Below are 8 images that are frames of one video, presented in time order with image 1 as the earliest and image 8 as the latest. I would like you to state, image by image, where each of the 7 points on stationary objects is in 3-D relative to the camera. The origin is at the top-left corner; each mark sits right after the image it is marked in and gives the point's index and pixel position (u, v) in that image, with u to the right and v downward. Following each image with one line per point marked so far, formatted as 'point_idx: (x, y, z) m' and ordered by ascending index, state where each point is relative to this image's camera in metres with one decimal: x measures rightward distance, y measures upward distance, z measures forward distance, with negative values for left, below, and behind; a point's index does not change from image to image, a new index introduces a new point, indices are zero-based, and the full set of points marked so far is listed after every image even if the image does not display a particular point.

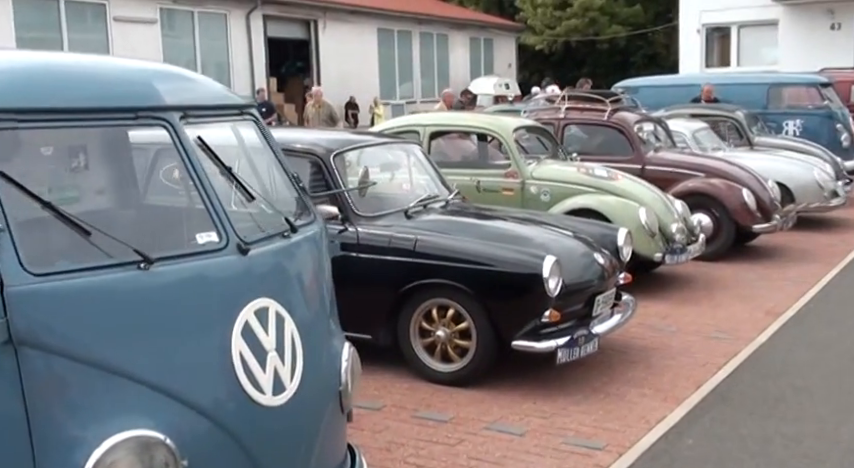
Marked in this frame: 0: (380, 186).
0: (-0.3, +0.4, +7.4) m
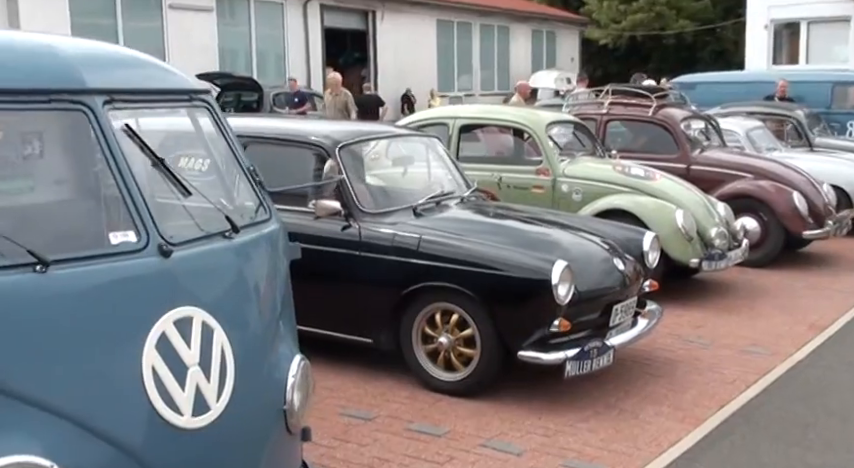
0: (-0.2, +0.4, +7.0) m
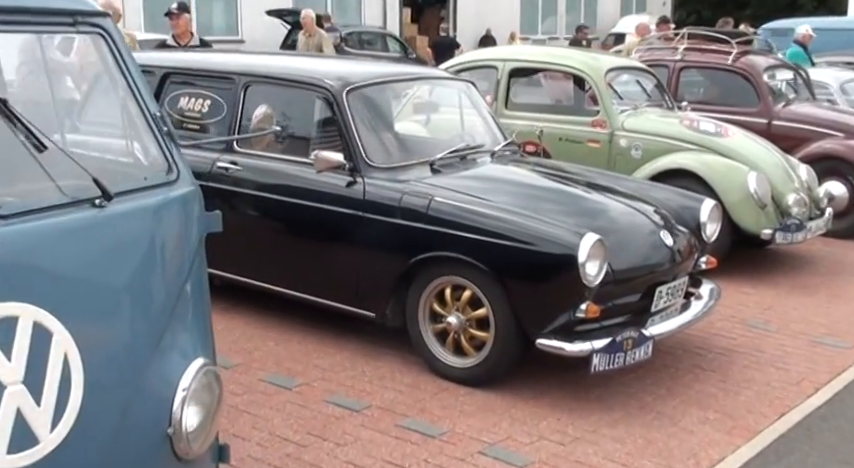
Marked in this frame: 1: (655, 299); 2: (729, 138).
0: (-0.1, +0.6, +6.1) m
1: (+1.2, -0.3, +5.4) m
2: (+2.5, +0.8, +8.2) m
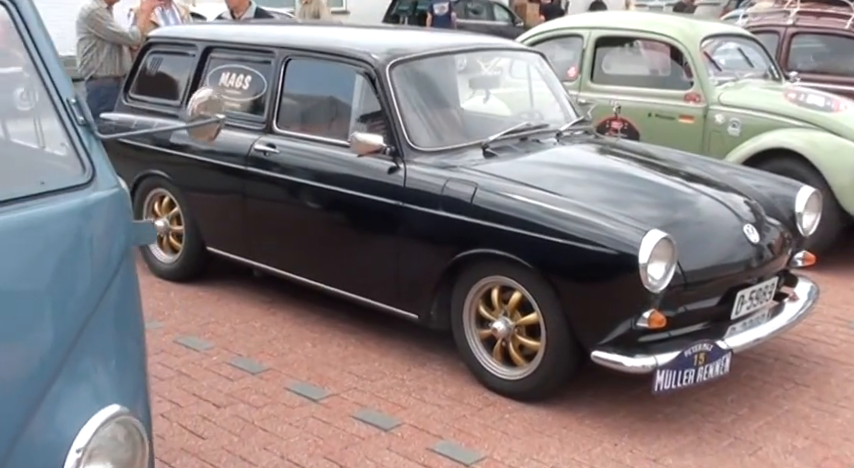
0: (+0.2, +0.7, +5.4) m
1: (+1.4, -0.3, +4.6) m
2: (+3.0, +0.9, +7.3) m
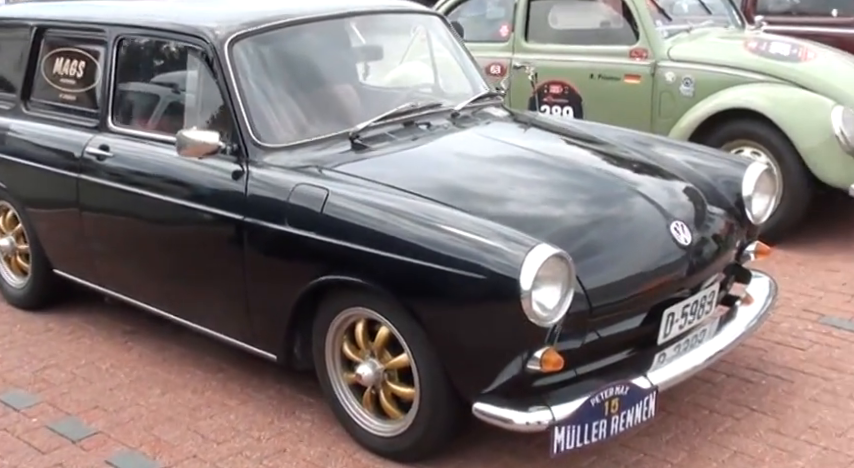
0: (-0.4, +0.6, +4.4) m
1: (+0.9, -0.3, +3.7) m
2: (+2.4, +1.1, +6.3) m
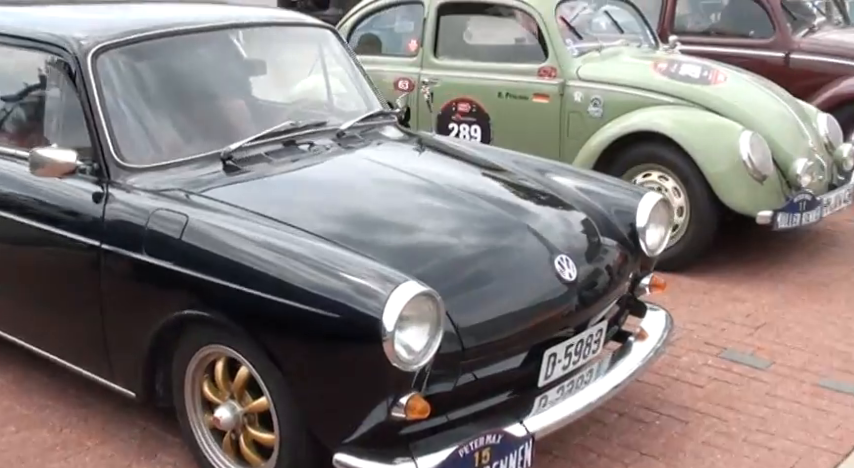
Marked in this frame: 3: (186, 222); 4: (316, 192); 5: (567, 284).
0: (-0.9, +0.5, +4.1) m
1: (+0.4, -0.4, +3.4) m
2: (+1.8, +0.9, +6.1) m
3: (-0.8, 0.0, +3.4) m
4: (-0.4, +0.2, +3.8) m
5: (+0.5, -0.2, +3.5) m
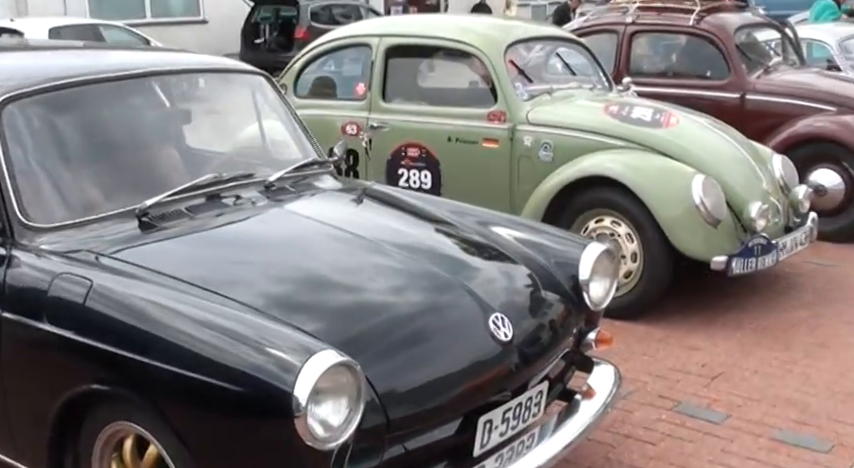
0: (-1.1, +0.3, +3.9) m
1: (+0.2, -0.6, +3.2) m
2: (+1.4, +0.6, +6.0) m
3: (-1.0, -0.2, +3.2) m
4: (-0.7, 0.0, +3.5) m
5: (+0.3, -0.4, +3.3) m
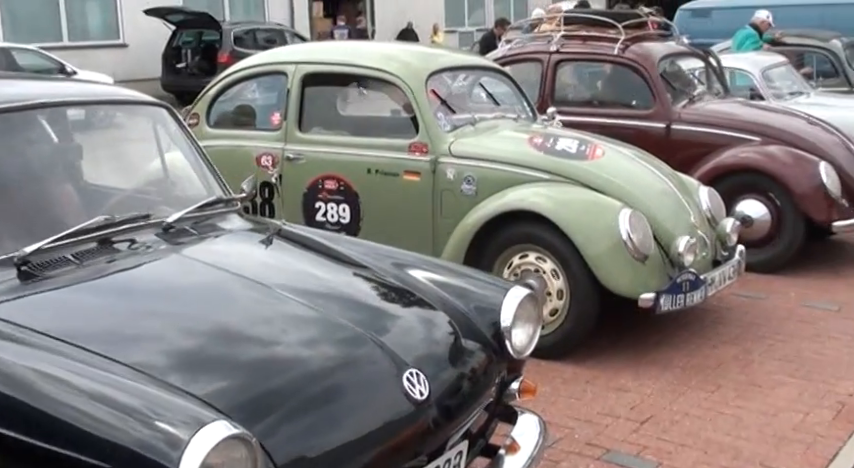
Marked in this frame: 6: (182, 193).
0: (-1.5, +0.1, +3.6) m
1: (-0.1, -0.8, +2.9) m
2: (+1.0, +0.4, +5.8) m
3: (-1.3, -0.3, +2.9) m
4: (-0.9, -0.2, +3.2) m
5: (0.0, -0.5, +3.1) m
6: (-1.0, +0.2, +4.2) m
